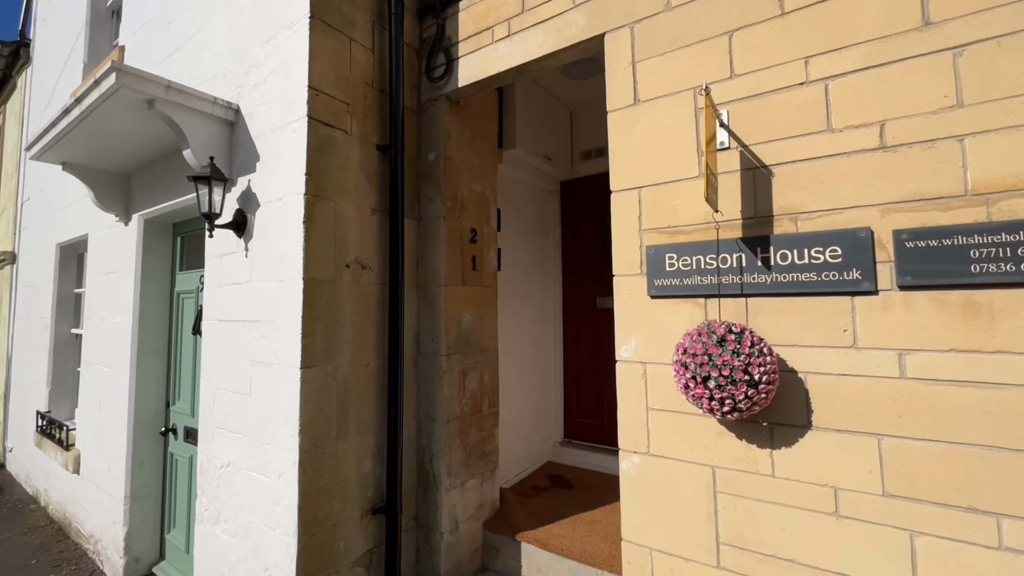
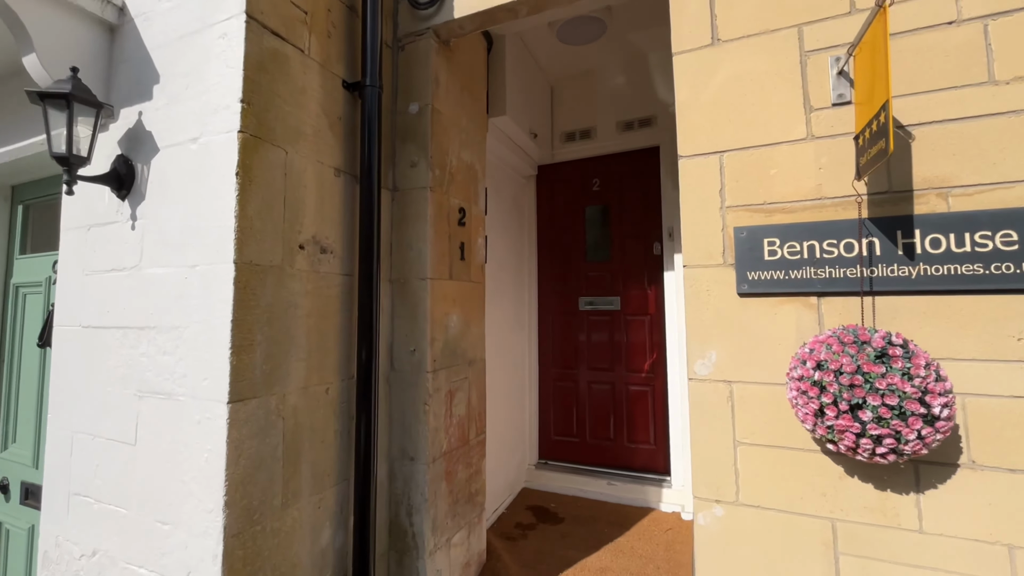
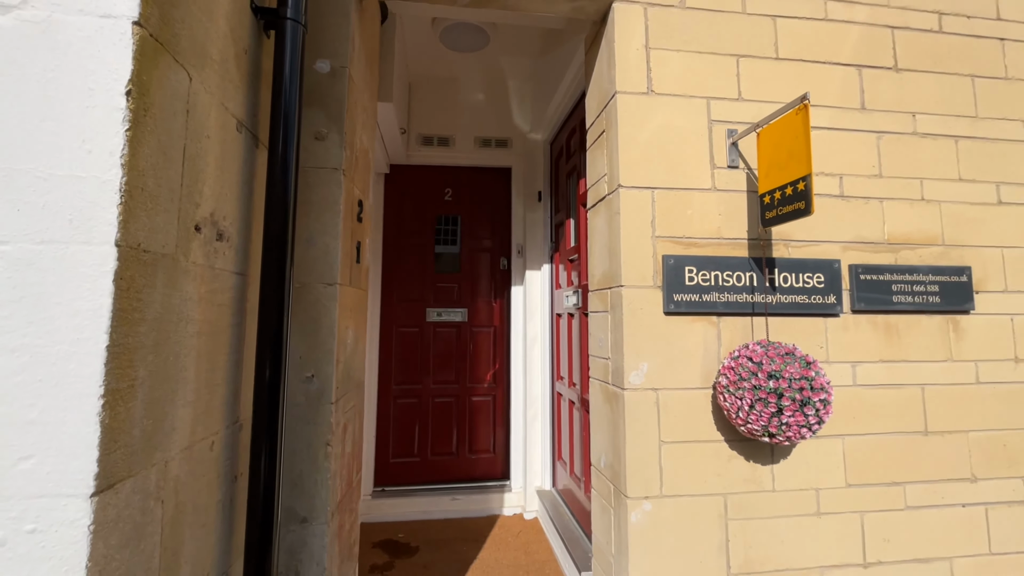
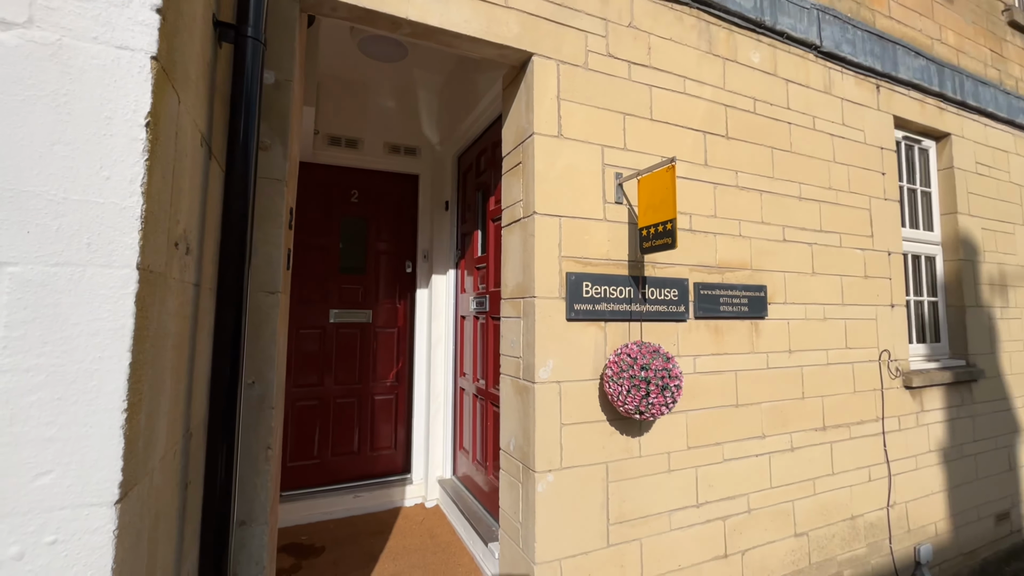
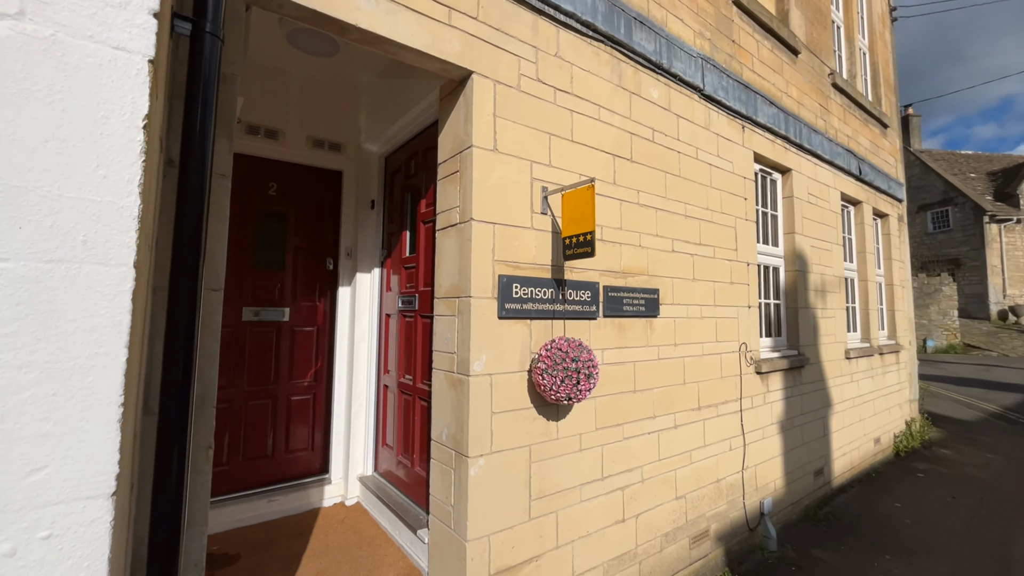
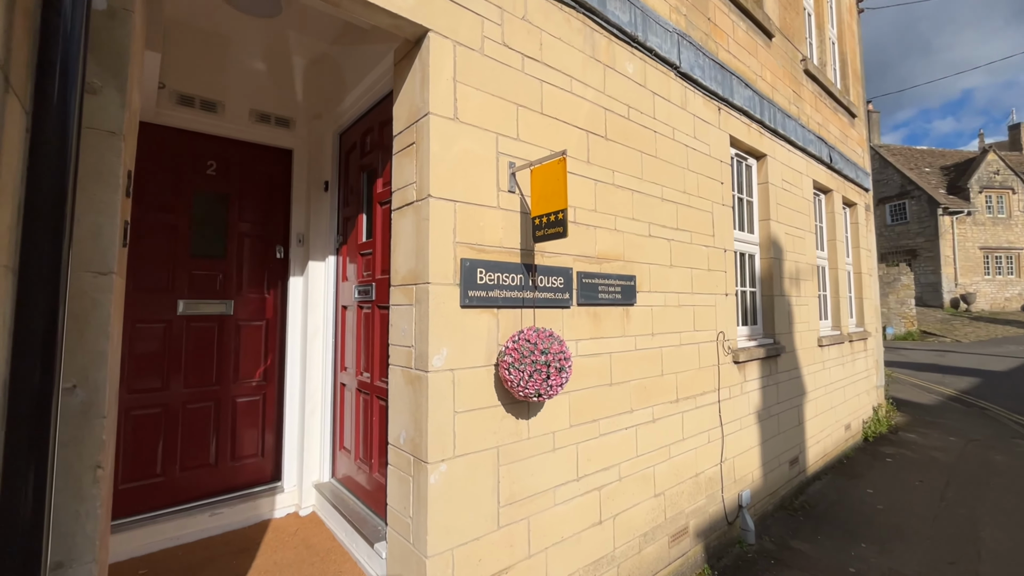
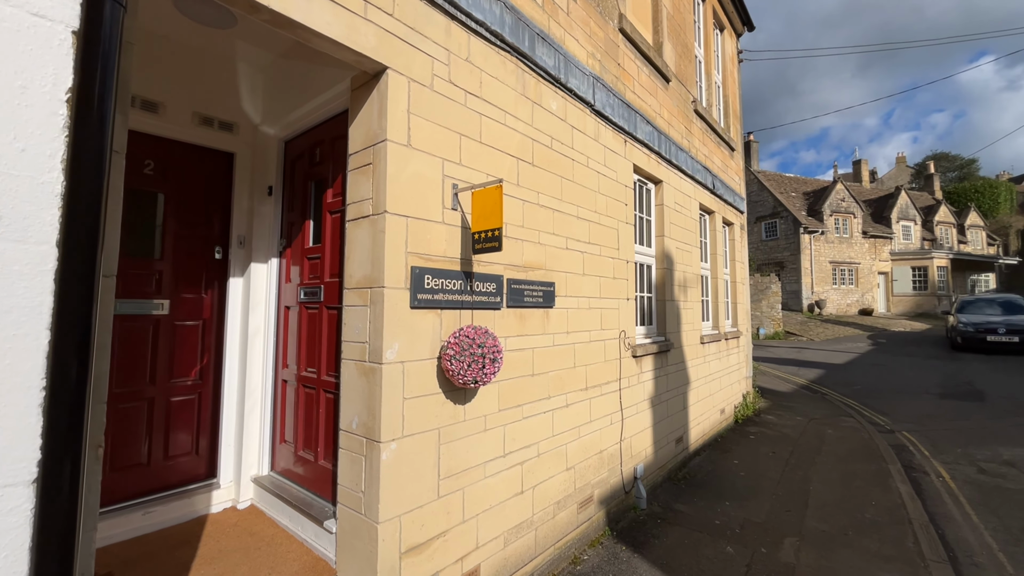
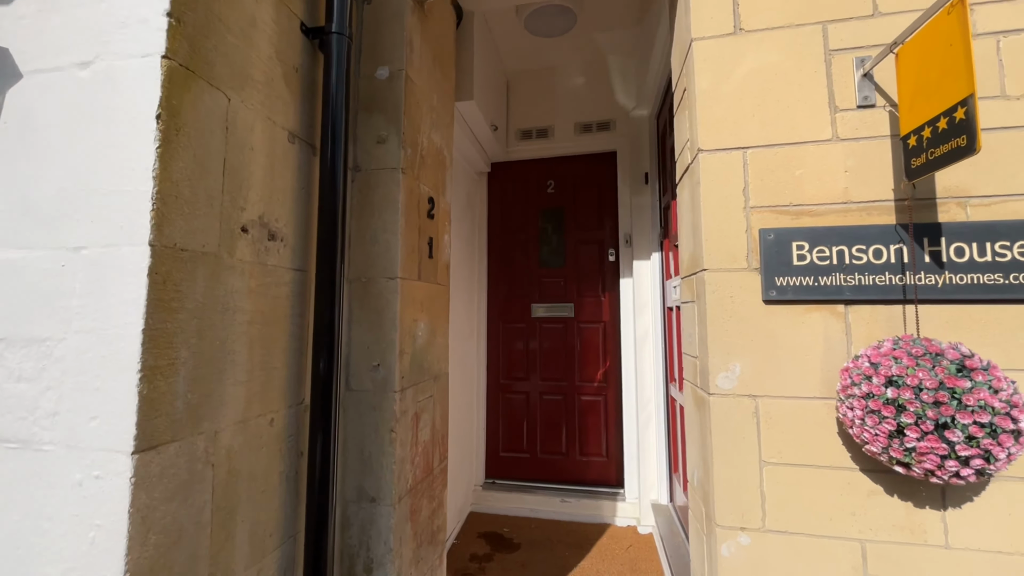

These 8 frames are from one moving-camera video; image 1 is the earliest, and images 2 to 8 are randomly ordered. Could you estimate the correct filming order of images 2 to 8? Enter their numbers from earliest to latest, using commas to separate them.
2, 8, 3, 4, 5, 7, 6
